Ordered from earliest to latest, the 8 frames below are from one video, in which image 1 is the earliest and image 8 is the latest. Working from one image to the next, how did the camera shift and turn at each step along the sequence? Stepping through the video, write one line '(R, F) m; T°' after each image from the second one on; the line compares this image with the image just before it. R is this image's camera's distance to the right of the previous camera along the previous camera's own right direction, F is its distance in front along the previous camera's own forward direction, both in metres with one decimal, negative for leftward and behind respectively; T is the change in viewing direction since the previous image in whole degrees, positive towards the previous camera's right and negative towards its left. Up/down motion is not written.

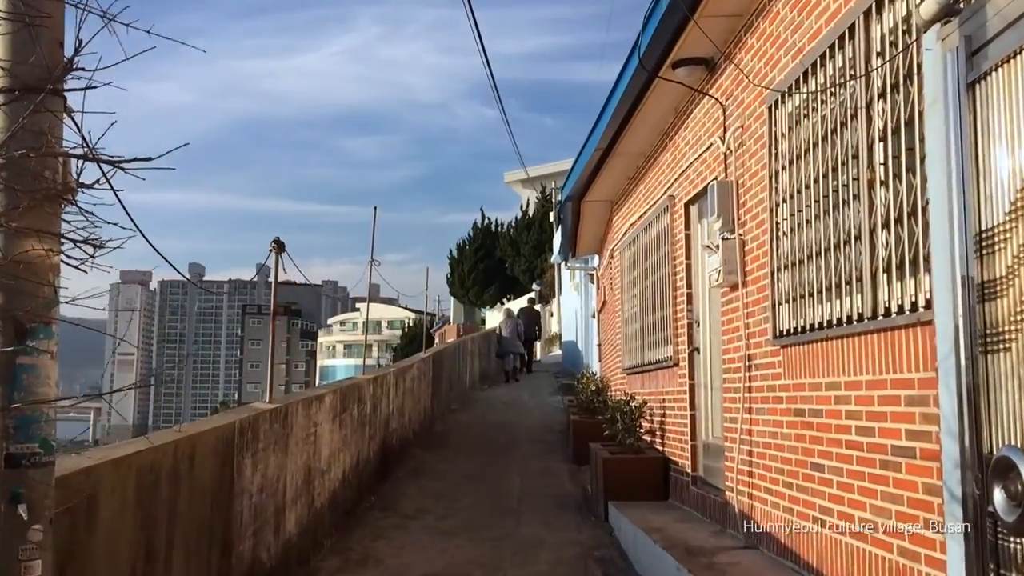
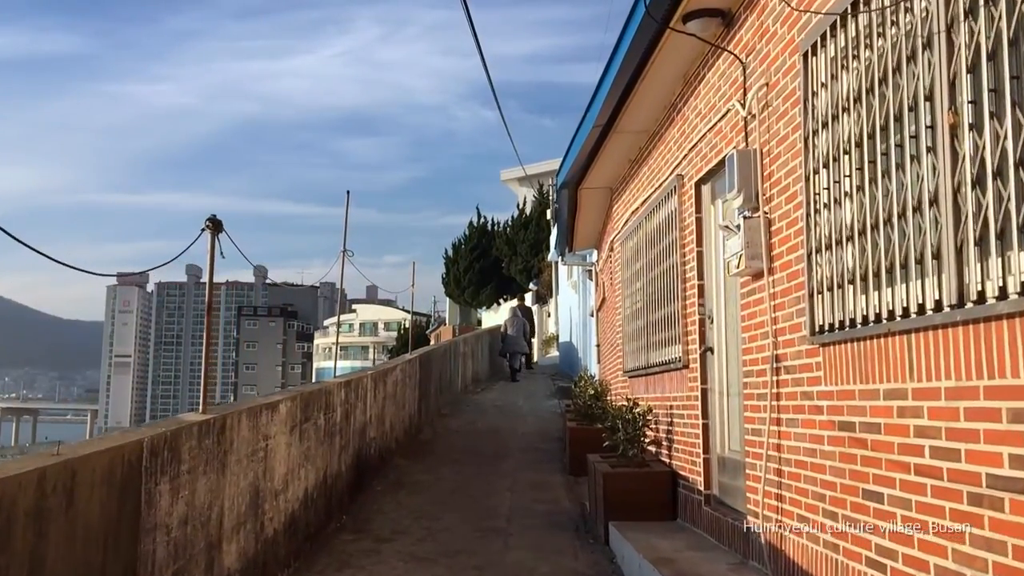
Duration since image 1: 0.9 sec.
(+0.1, +0.8) m; 0°
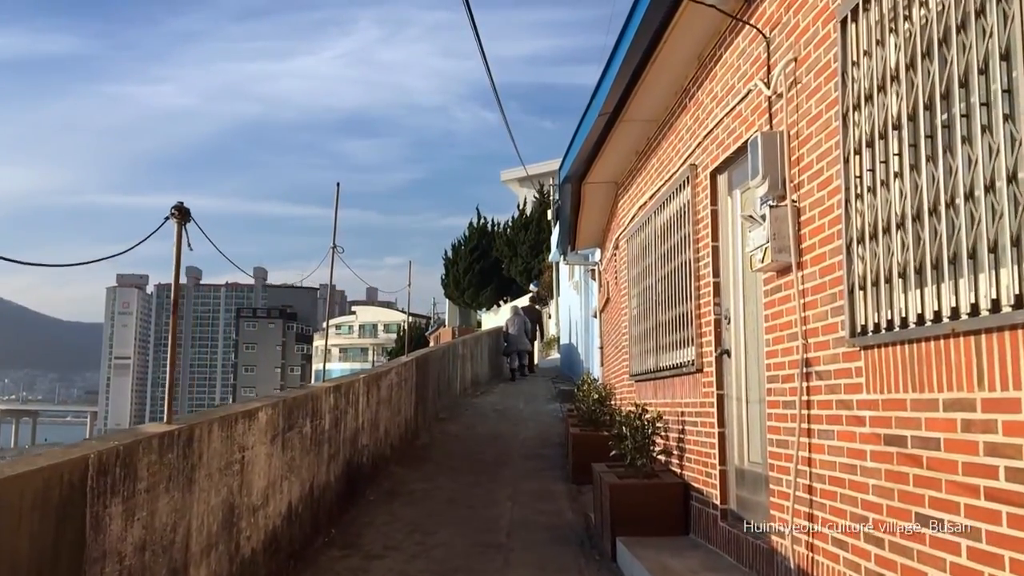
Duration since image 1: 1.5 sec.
(0.0, +0.4) m; 0°
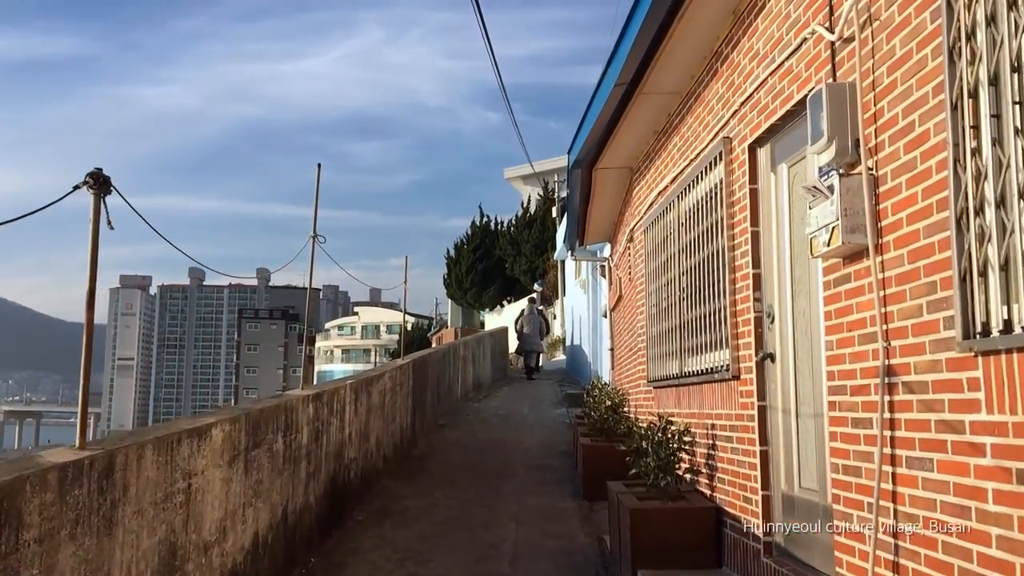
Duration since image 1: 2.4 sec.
(0.0, +0.8) m; 0°
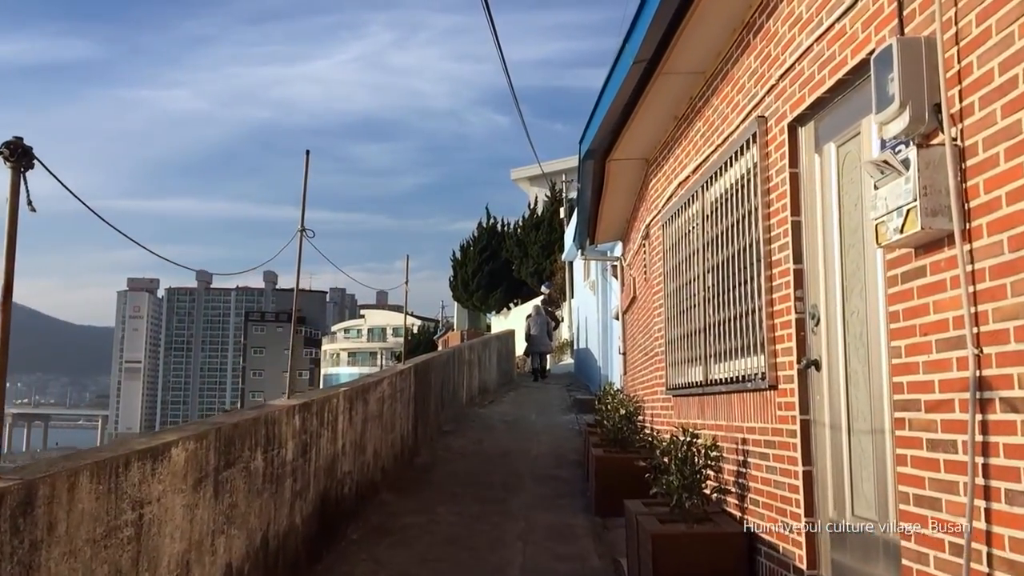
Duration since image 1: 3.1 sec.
(0.0, +0.5) m; 0°
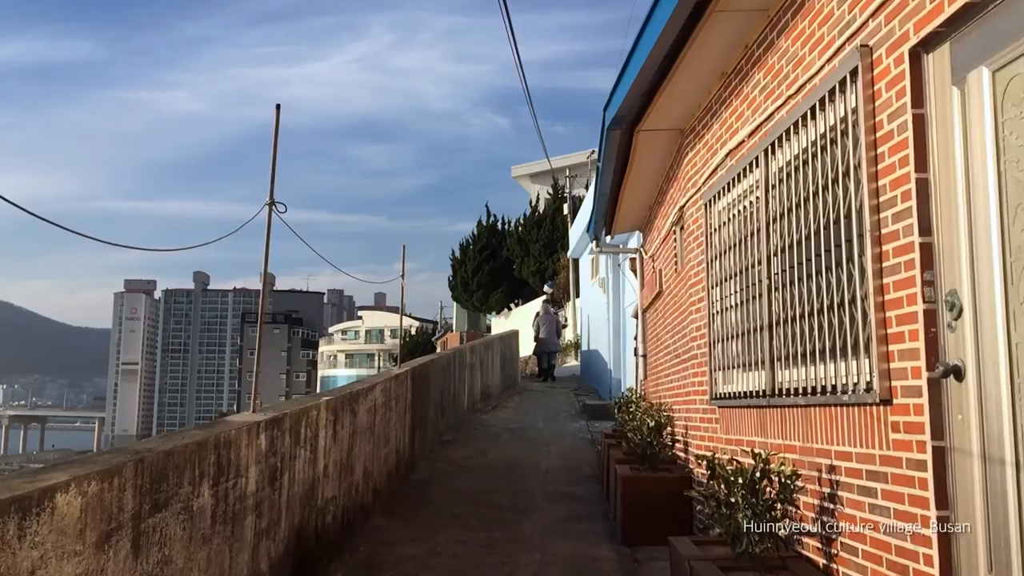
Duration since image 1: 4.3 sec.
(-0.1, +1.0) m; 0°
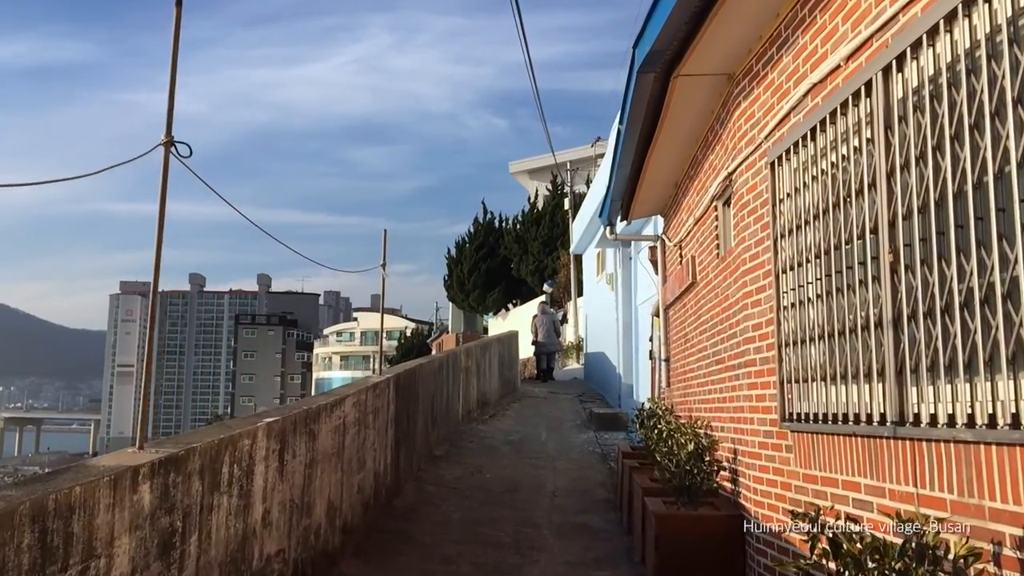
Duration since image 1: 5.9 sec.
(0.0, +1.3) m; 0°
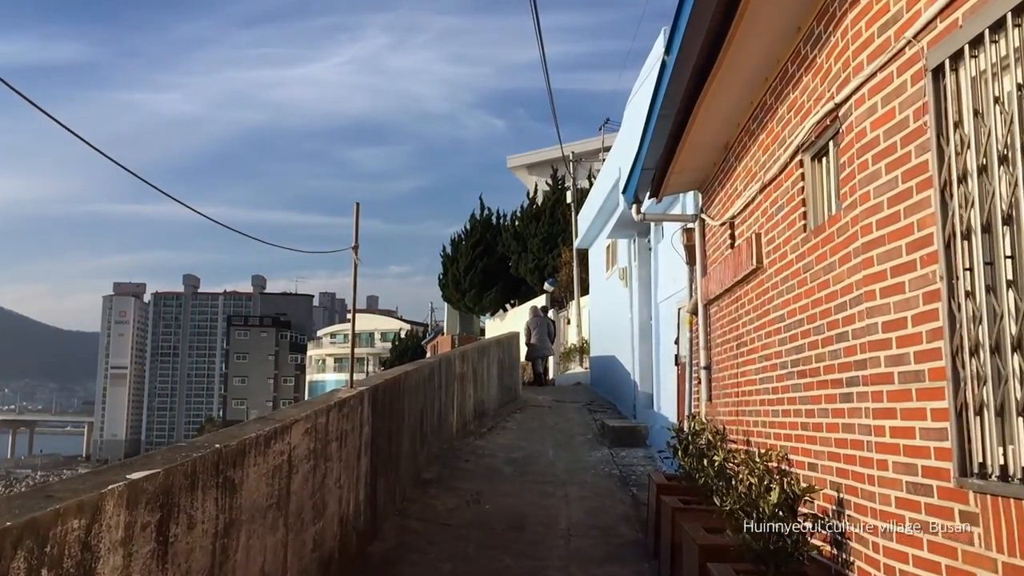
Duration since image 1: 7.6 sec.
(-0.1, +1.5) m; 0°
